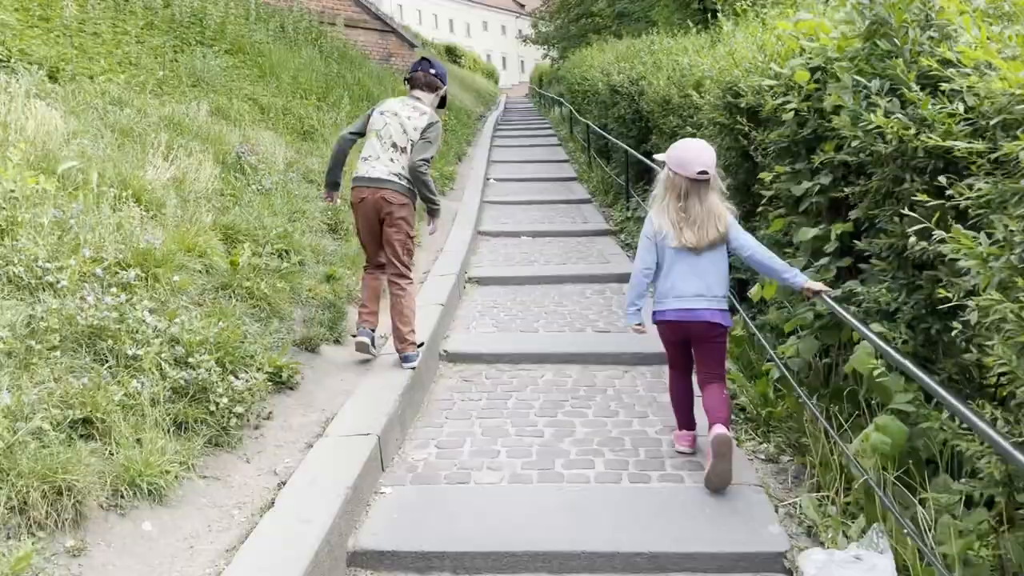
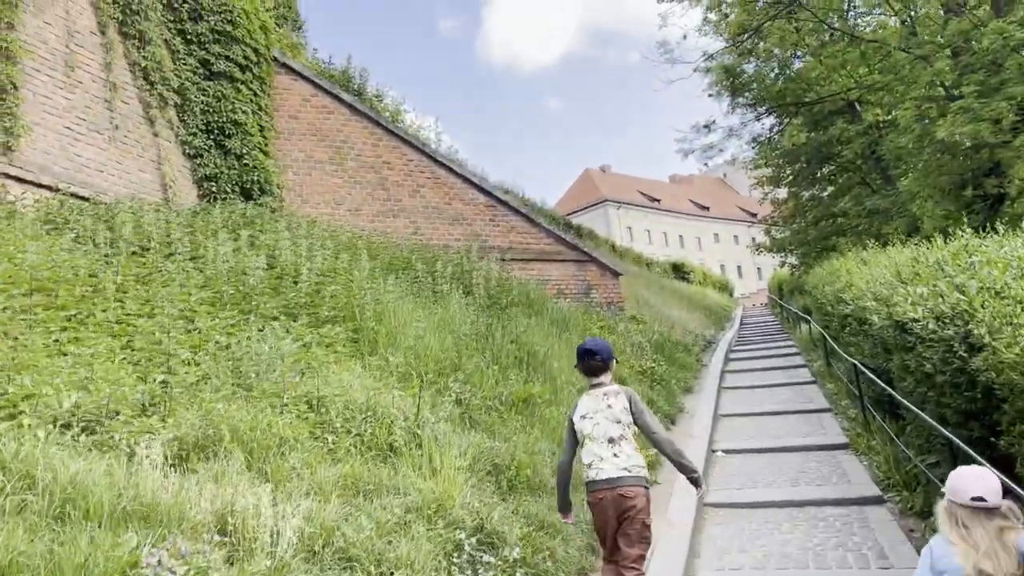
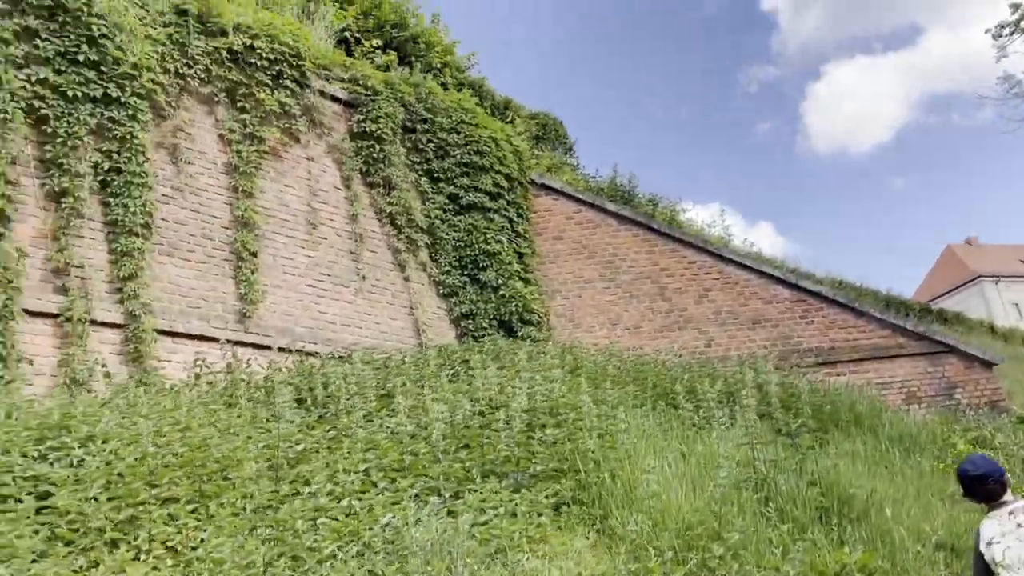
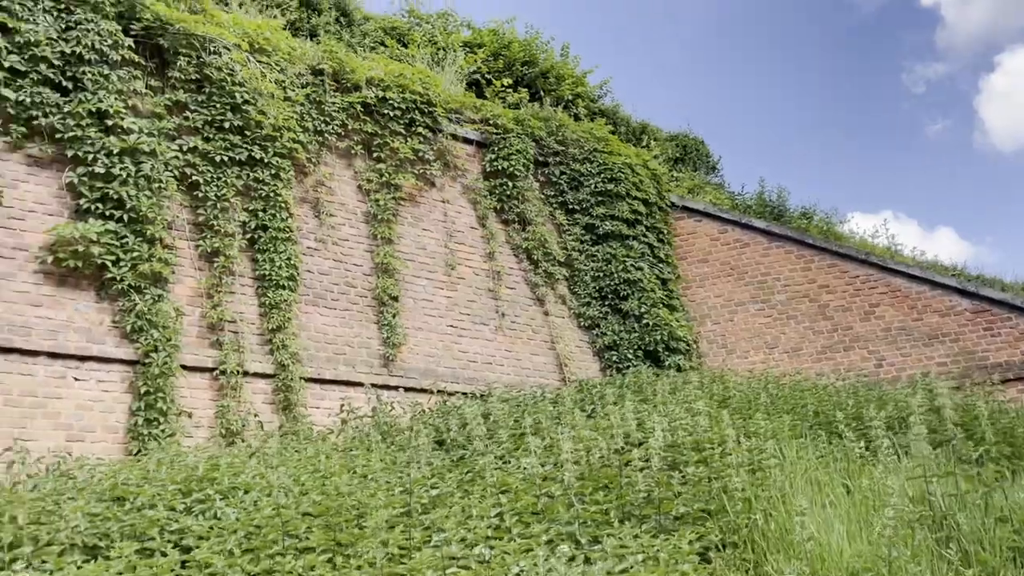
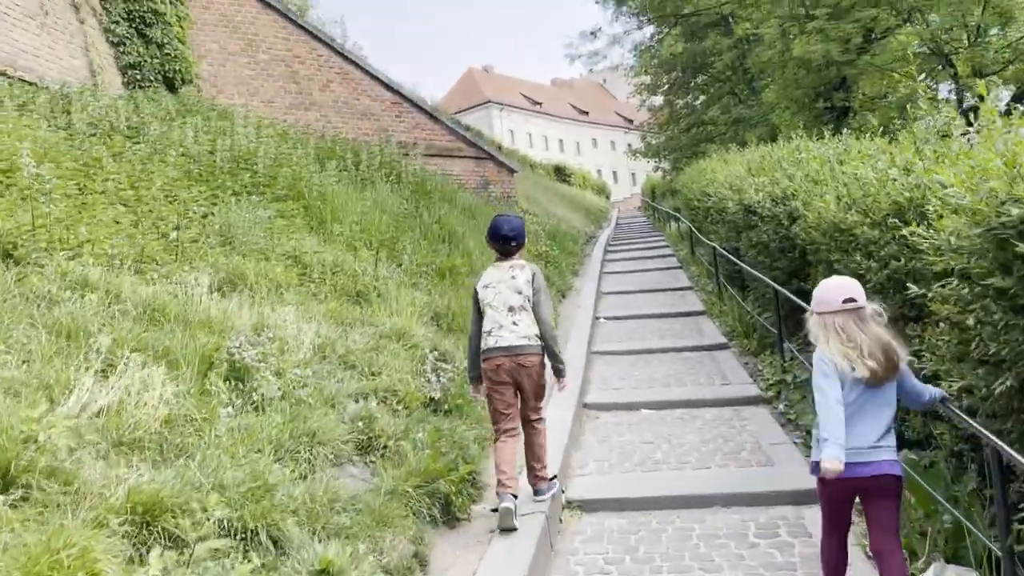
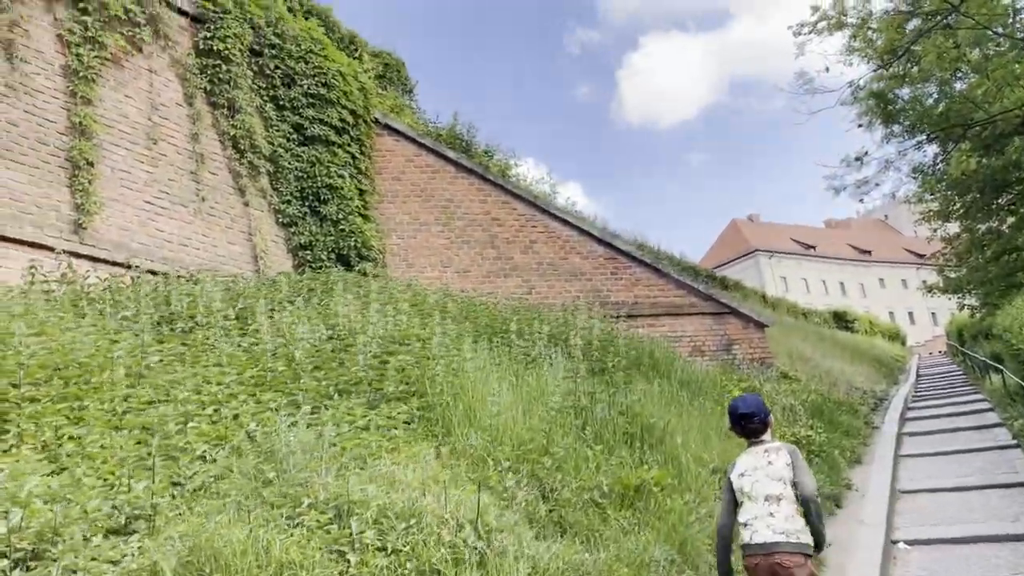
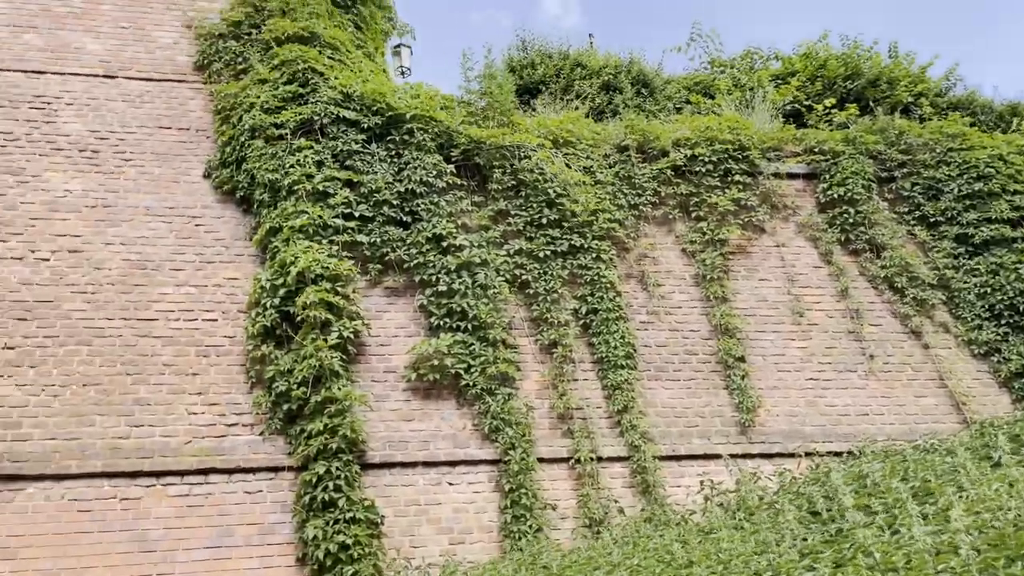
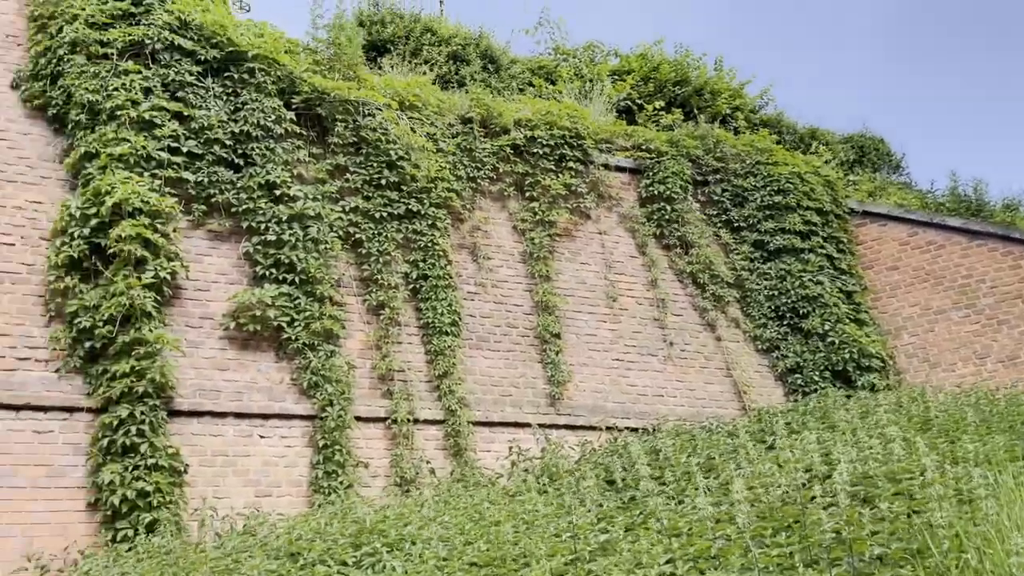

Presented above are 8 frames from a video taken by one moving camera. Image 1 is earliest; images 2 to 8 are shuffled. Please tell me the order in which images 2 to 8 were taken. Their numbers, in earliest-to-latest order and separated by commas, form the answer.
5, 2, 6, 3, 4, 8, 7
